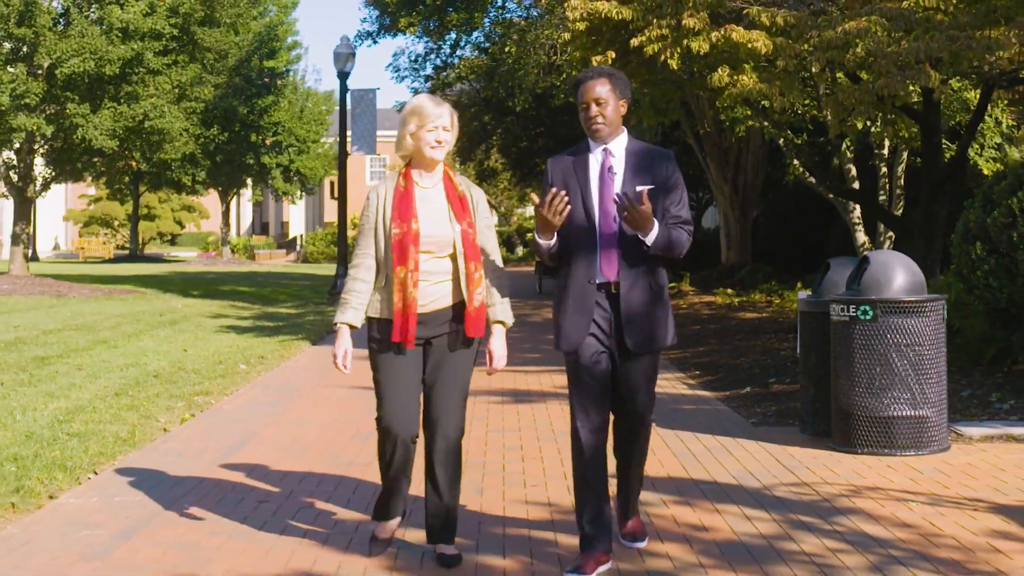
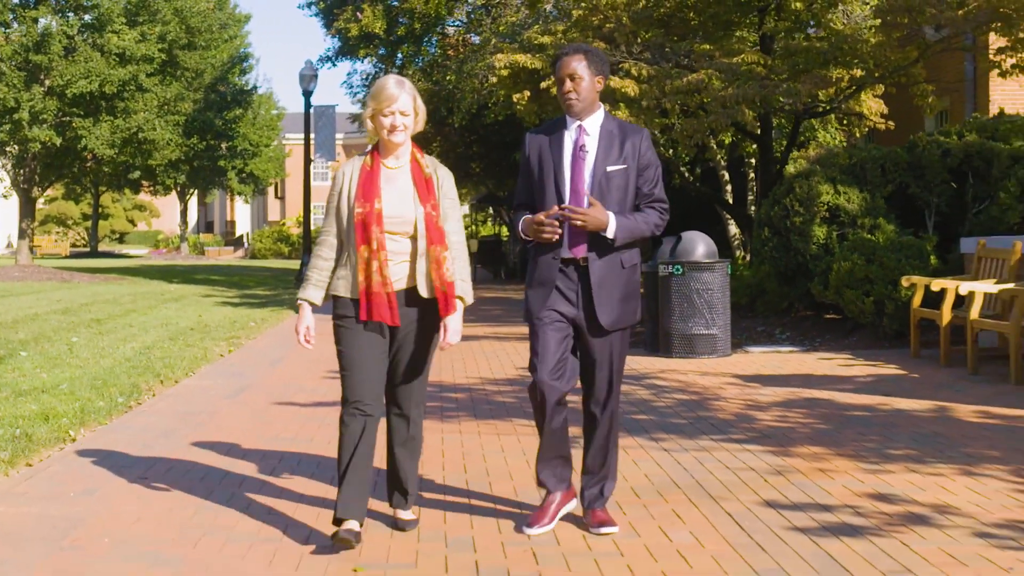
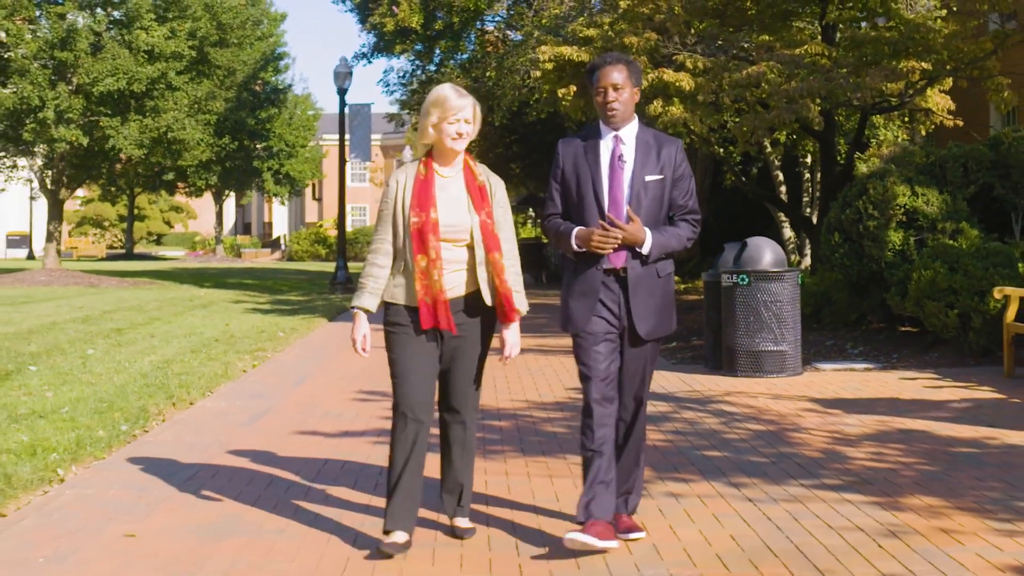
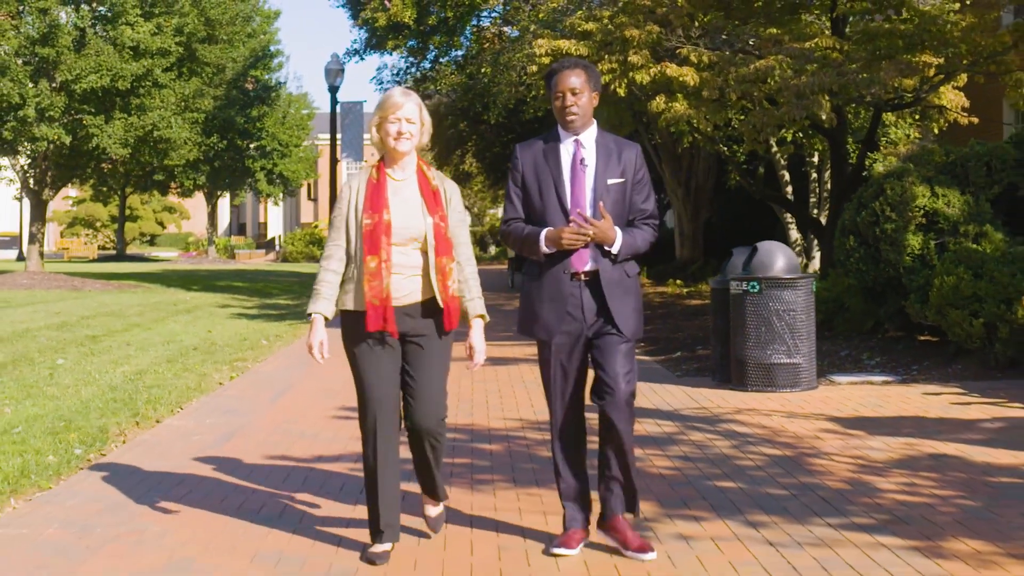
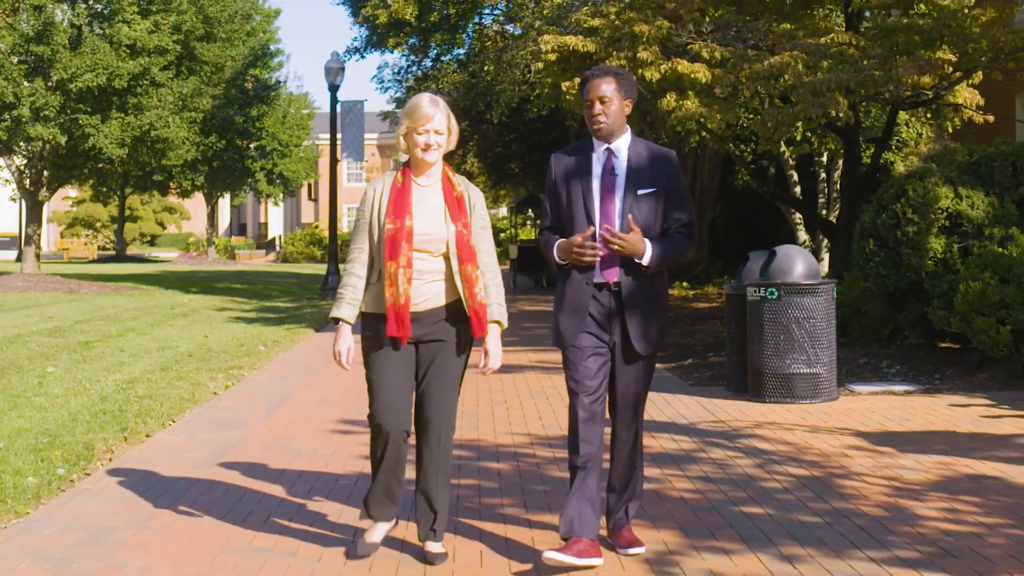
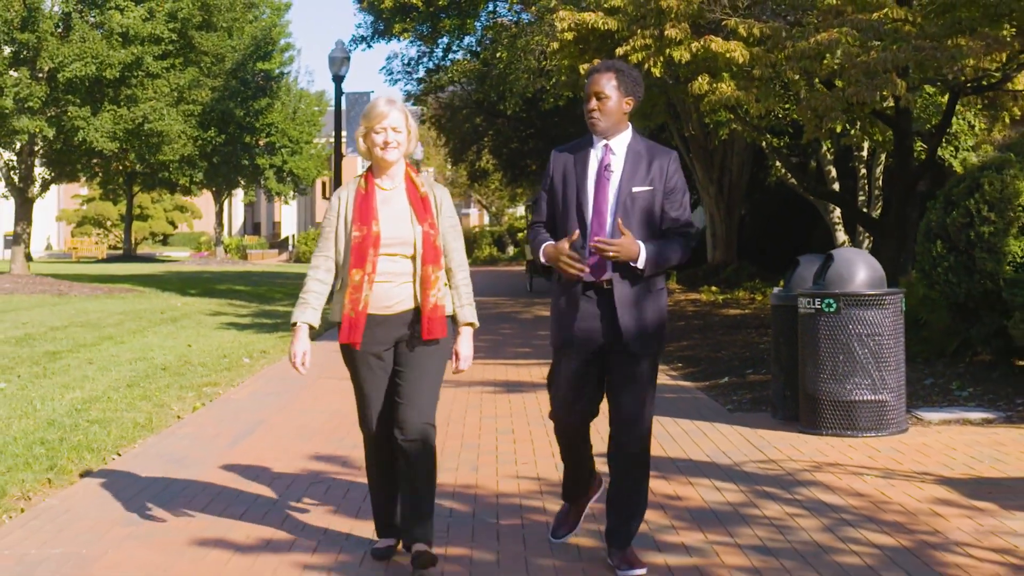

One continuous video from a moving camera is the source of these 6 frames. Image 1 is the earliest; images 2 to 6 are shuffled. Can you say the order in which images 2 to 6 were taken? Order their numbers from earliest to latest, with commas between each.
6, 5, 4, 3, 2
